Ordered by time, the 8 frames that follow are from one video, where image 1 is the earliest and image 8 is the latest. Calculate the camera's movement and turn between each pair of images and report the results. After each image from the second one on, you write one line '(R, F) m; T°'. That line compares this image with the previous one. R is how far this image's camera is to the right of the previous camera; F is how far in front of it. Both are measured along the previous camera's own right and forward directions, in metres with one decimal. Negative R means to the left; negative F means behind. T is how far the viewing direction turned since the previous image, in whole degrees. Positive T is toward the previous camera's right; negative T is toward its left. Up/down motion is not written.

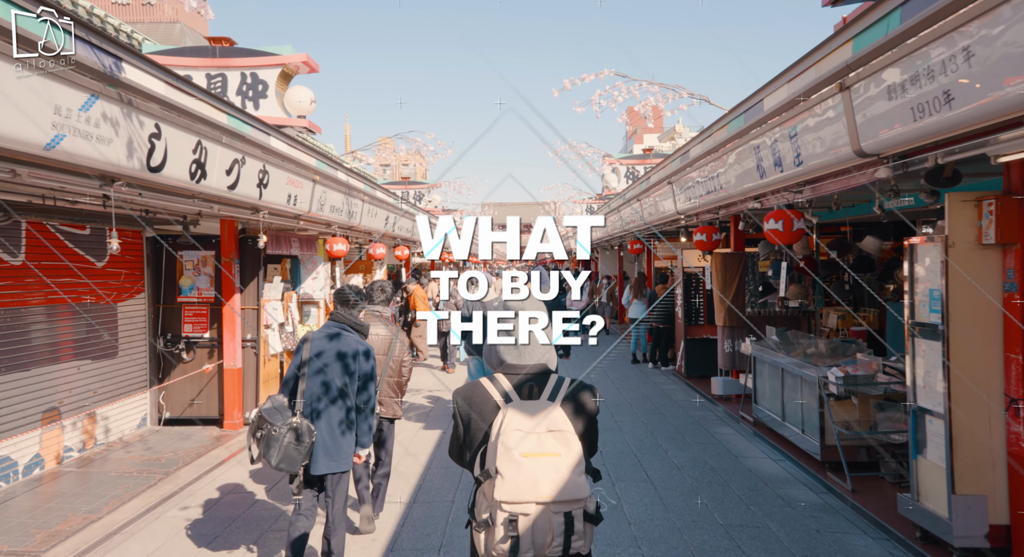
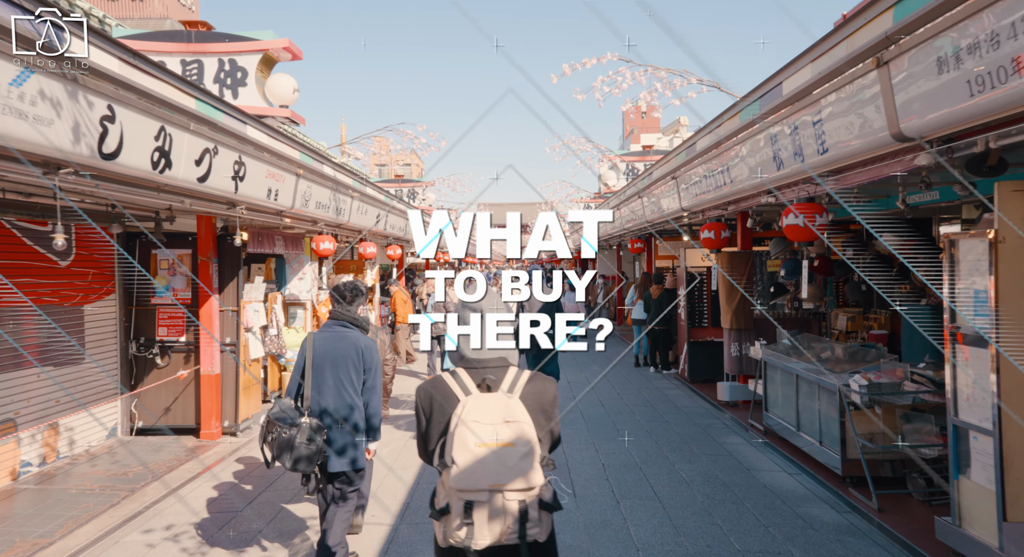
(0.0, +0.4) m; 0°
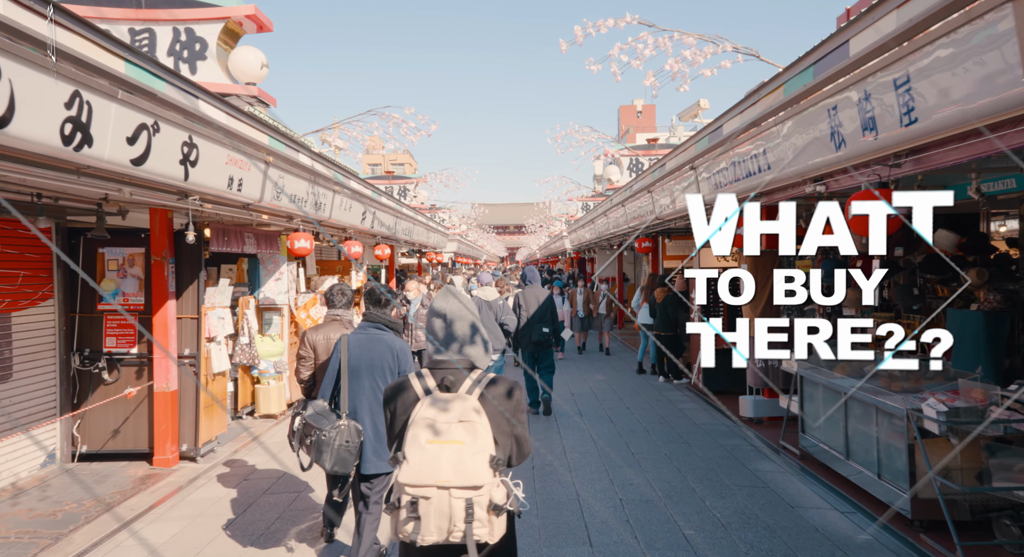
(-0.1, +0.9) m; 0°
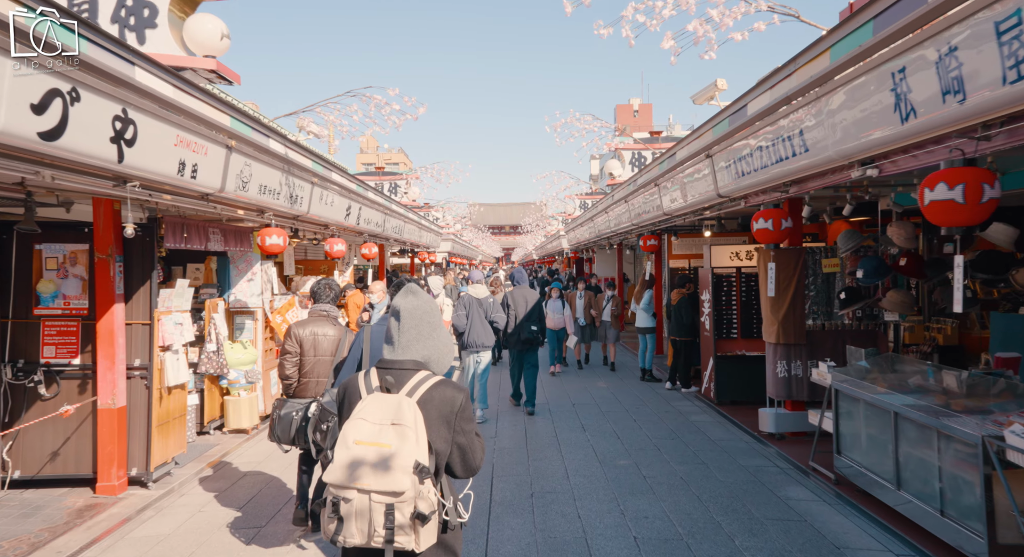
(0.0, +0.7) m; 0°
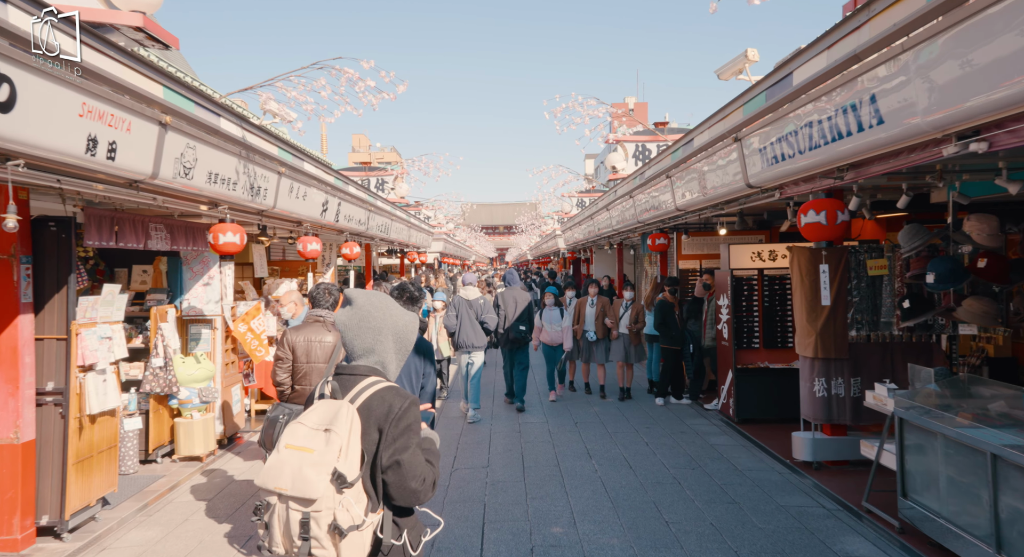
(0.0, +1.0) m; +1°
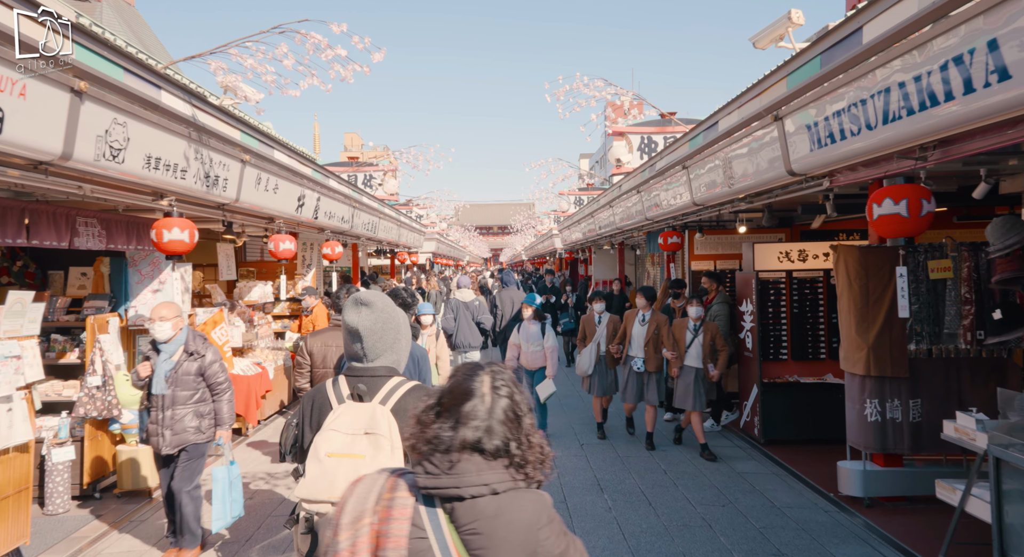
(0.0, +0.9) m; 0°
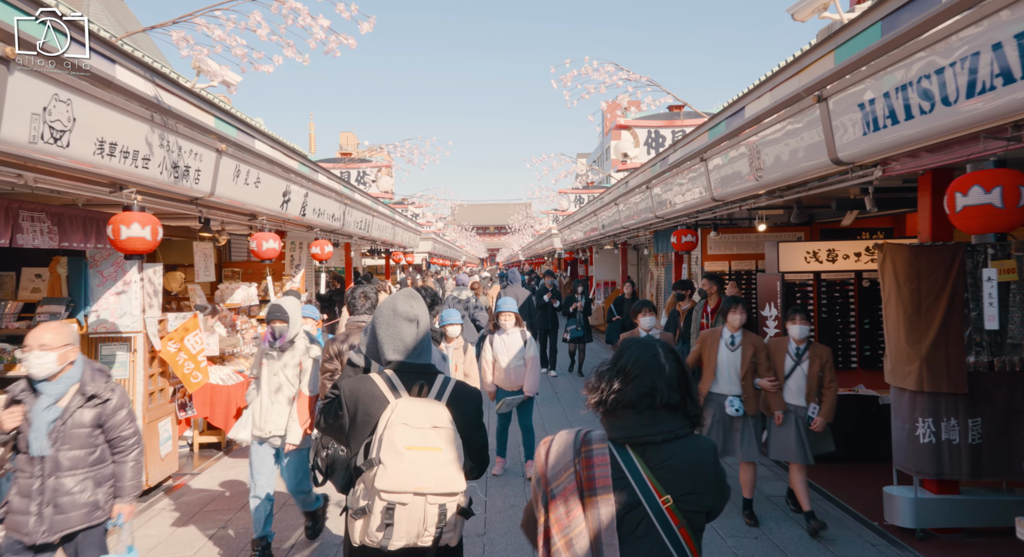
(-0.1, +0.6) m; 0°
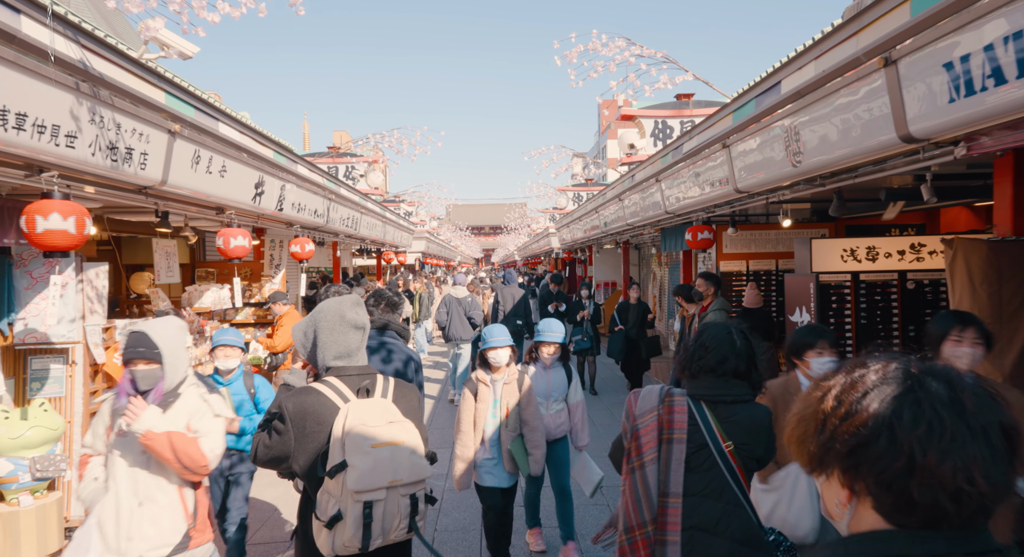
(0.0, +0.8) m; 0°
